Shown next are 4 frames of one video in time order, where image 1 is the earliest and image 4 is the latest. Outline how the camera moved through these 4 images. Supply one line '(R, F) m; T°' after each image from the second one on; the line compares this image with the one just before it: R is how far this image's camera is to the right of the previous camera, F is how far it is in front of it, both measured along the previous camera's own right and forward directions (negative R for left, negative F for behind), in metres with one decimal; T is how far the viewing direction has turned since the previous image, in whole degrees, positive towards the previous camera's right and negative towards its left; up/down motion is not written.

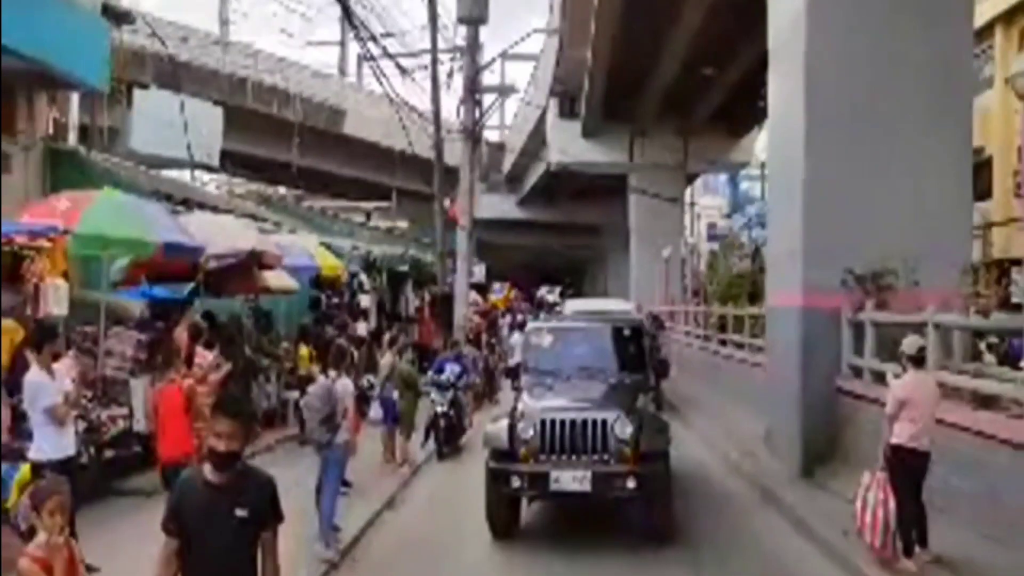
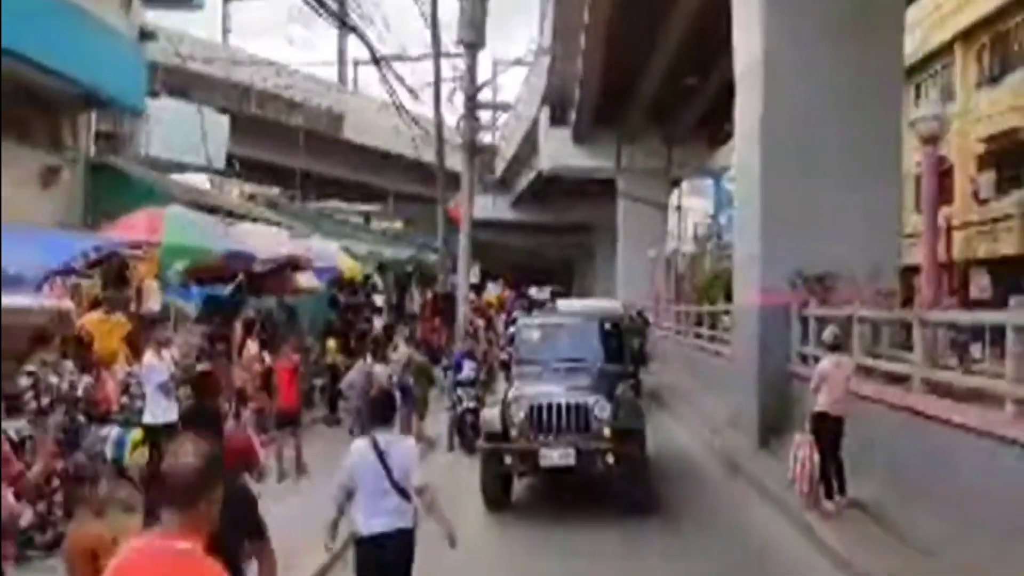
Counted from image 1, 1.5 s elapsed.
(-0.1, -2.5) m; 0°
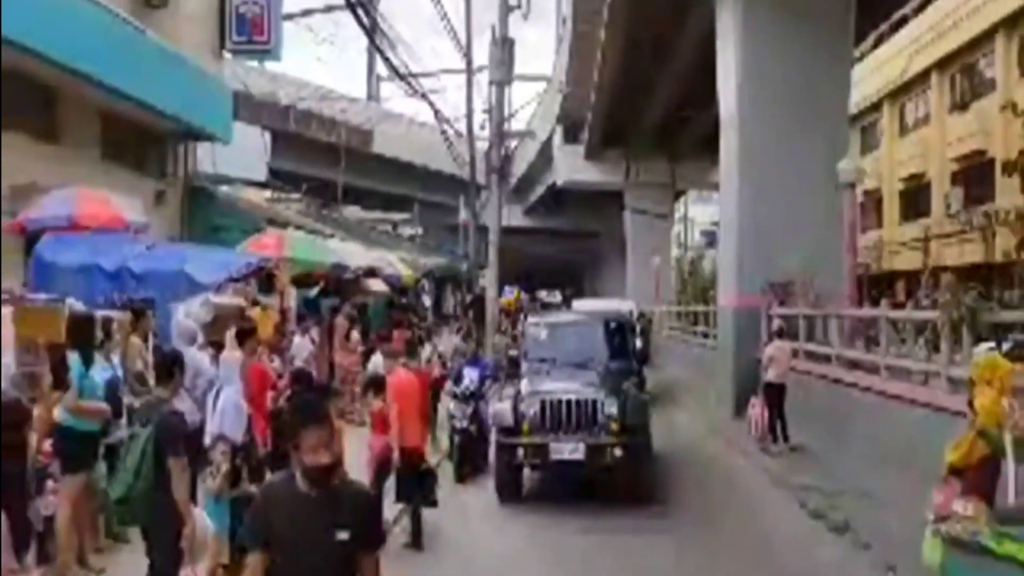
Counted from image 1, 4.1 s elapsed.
(-0.3, -4.8) m; 0°
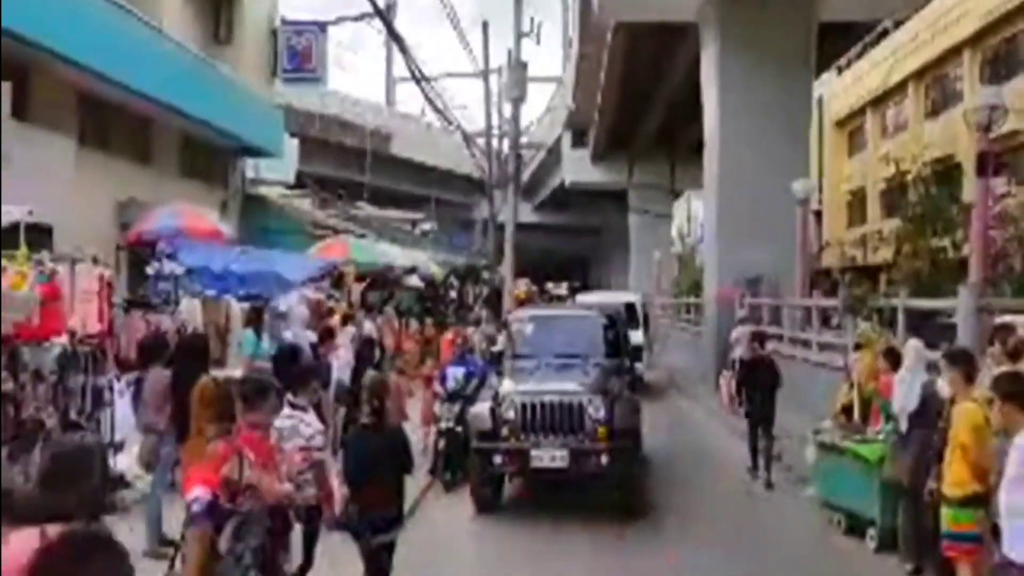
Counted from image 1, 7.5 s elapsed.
(-0.2, -4.4) m; 0°
